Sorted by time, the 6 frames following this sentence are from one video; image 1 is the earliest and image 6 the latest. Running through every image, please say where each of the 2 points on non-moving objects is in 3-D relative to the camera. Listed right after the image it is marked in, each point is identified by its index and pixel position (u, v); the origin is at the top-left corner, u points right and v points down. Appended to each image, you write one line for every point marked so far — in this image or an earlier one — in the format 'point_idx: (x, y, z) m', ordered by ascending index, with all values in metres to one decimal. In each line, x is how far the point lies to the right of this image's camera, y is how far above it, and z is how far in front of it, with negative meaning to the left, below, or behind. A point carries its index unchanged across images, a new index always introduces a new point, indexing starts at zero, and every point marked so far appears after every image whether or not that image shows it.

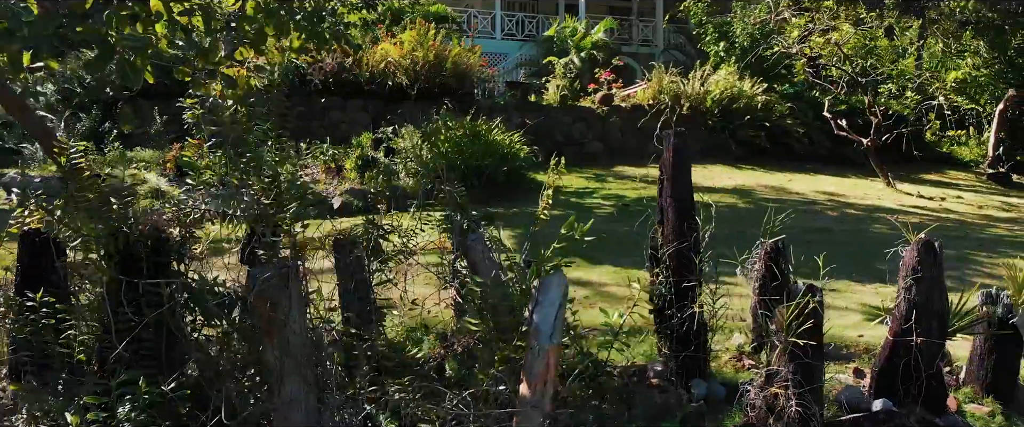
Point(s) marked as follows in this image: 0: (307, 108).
0: (-2.5, +1.3, +10.1) m
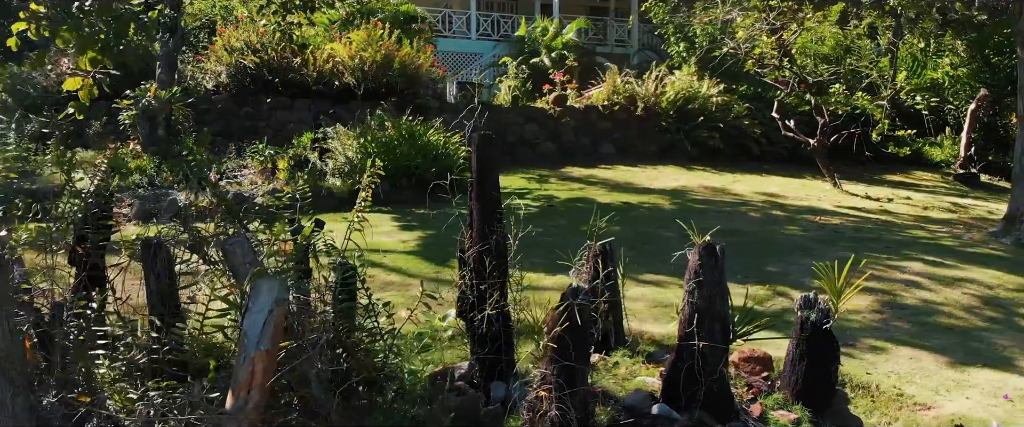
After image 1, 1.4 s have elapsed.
0: (-3.2, +1.3, +10.2) m
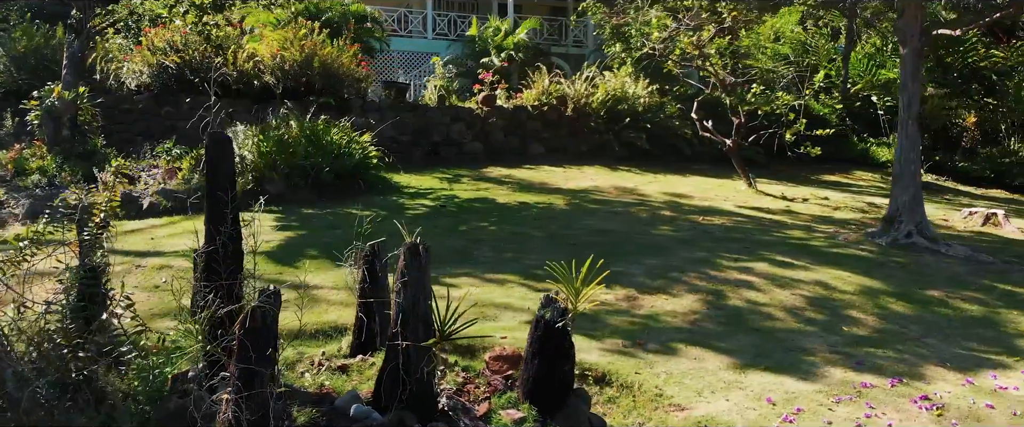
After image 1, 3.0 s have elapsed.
0: (-4.2, +1.3, +10.2) m
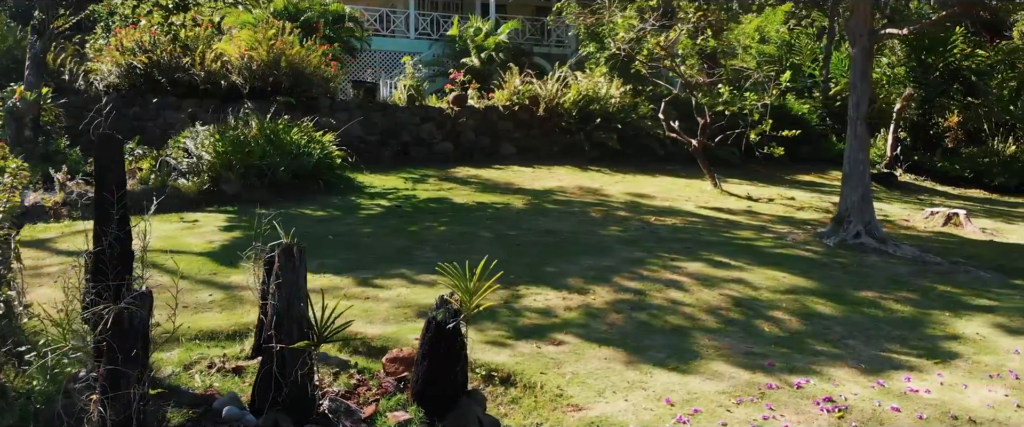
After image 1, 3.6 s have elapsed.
0: (-4.6, +1.3, +10.2) m
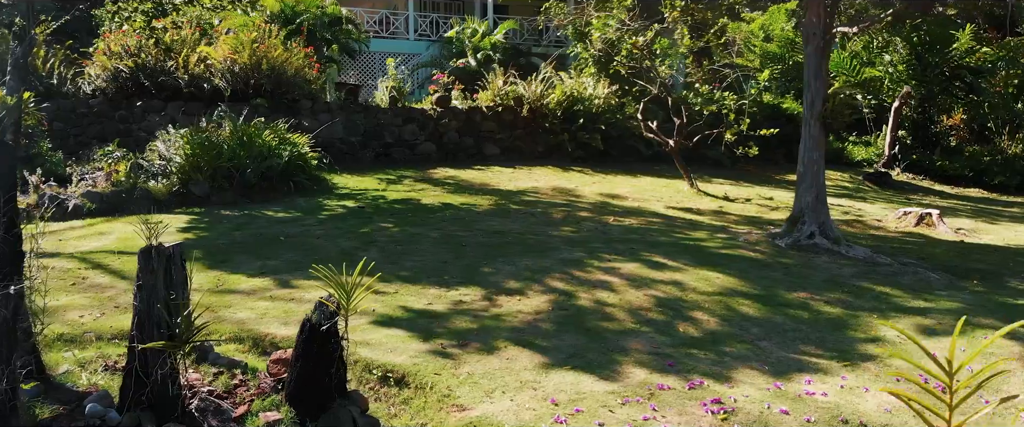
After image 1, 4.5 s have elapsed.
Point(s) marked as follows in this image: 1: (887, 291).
0: (-4.8, +1.3, +10.4) m
1: (+2.5, -0.5, +5.5) m
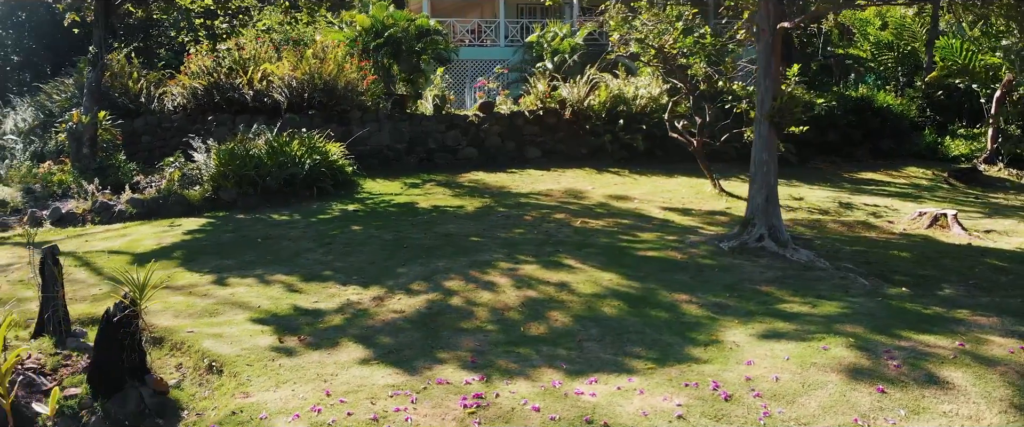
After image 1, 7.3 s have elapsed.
0: (-4.4, +1.2, +11.7) m
1: (+1.7, -0.5, +5.3) m
